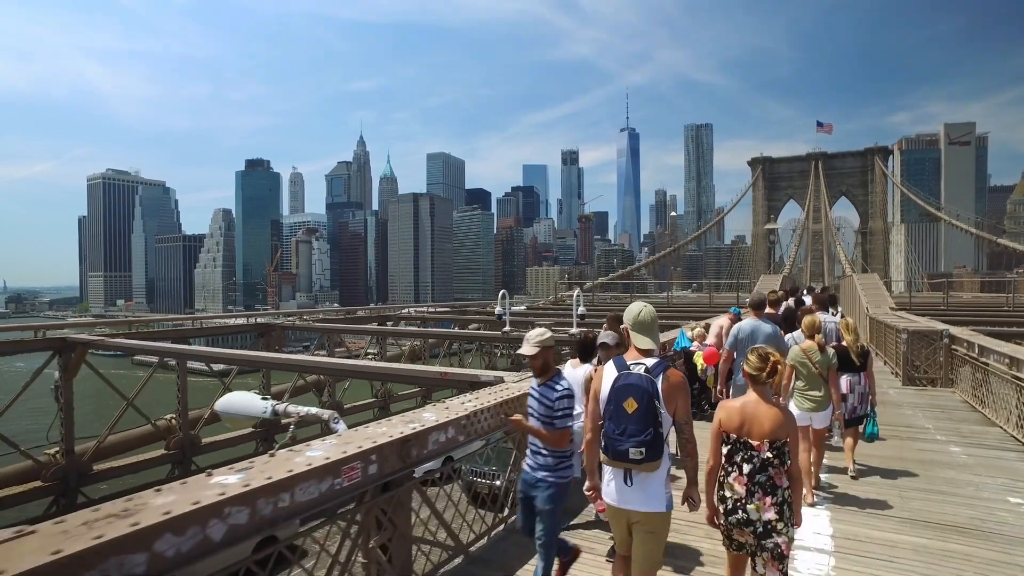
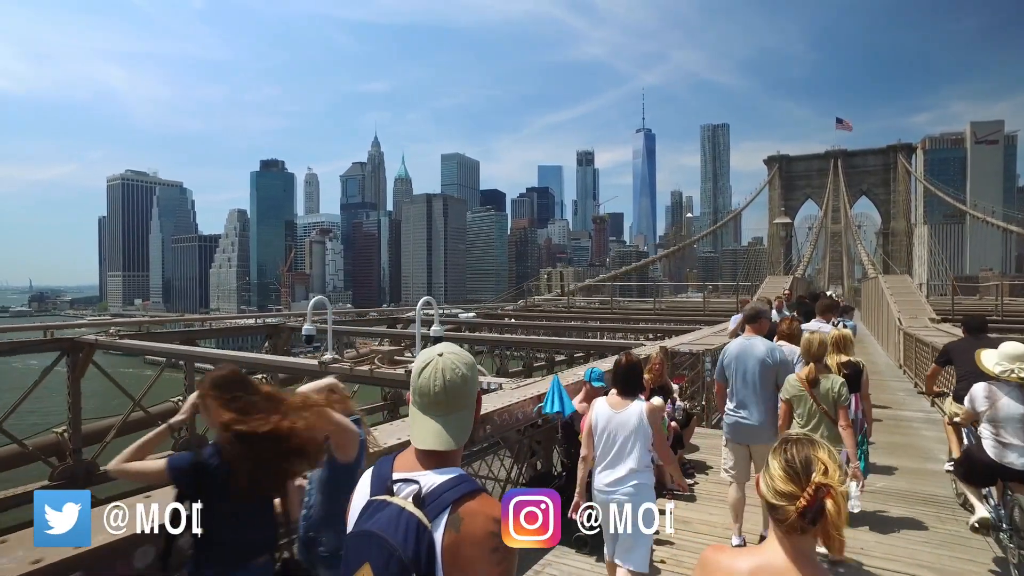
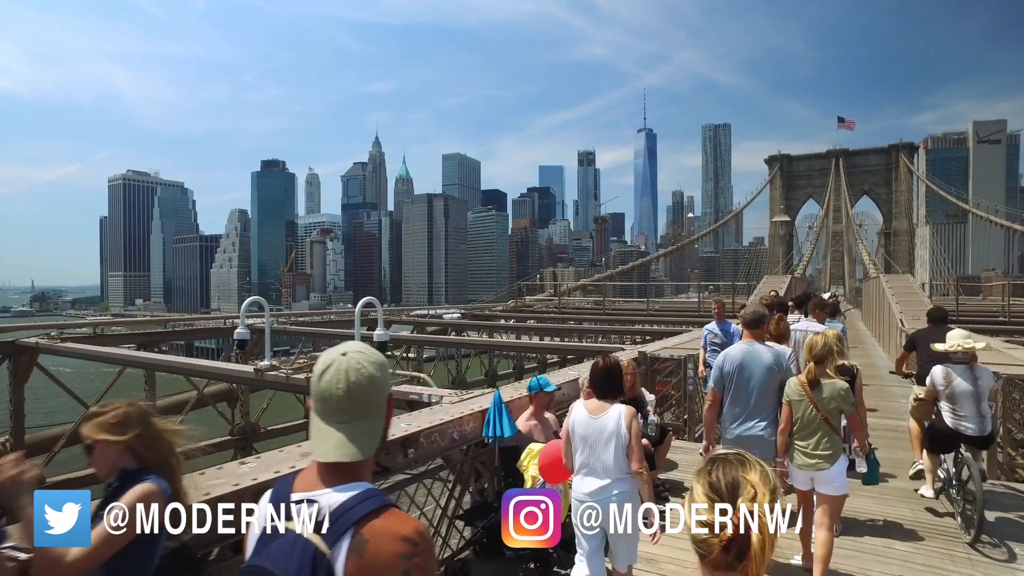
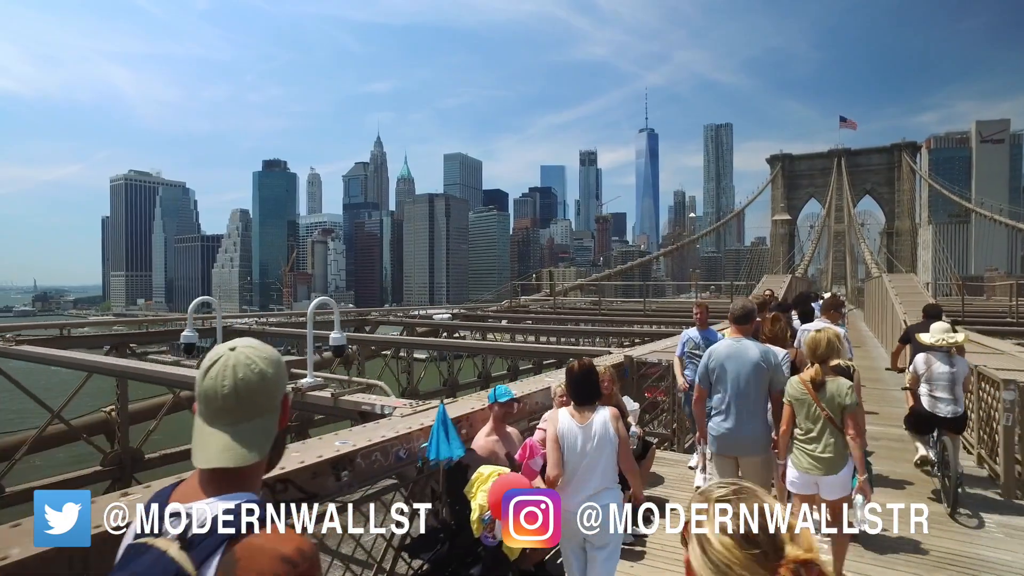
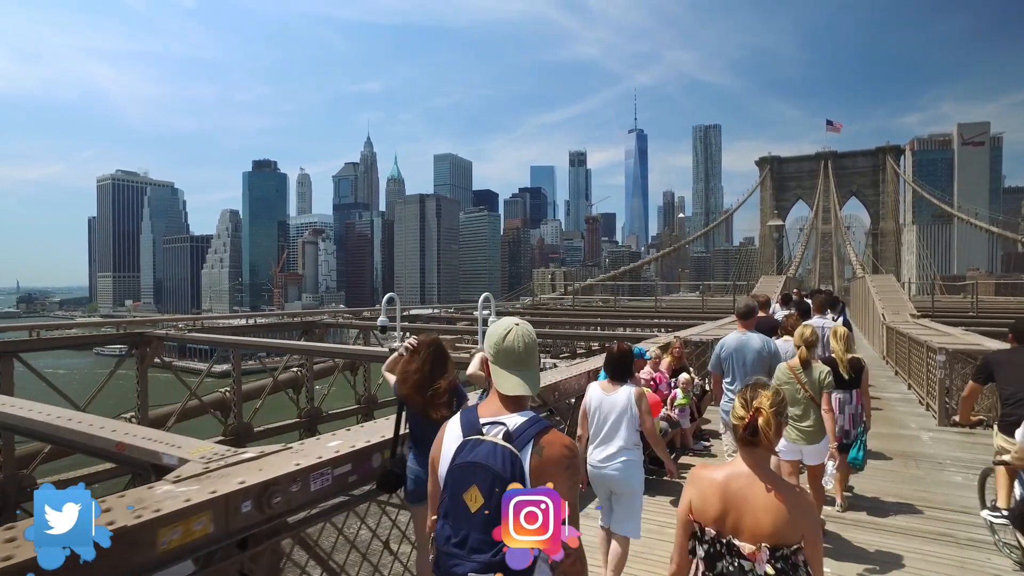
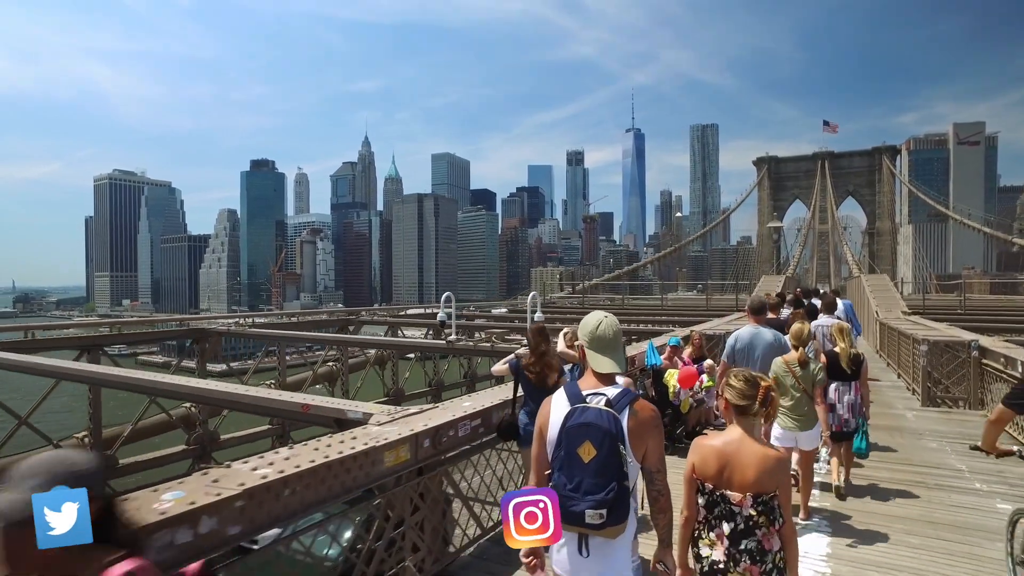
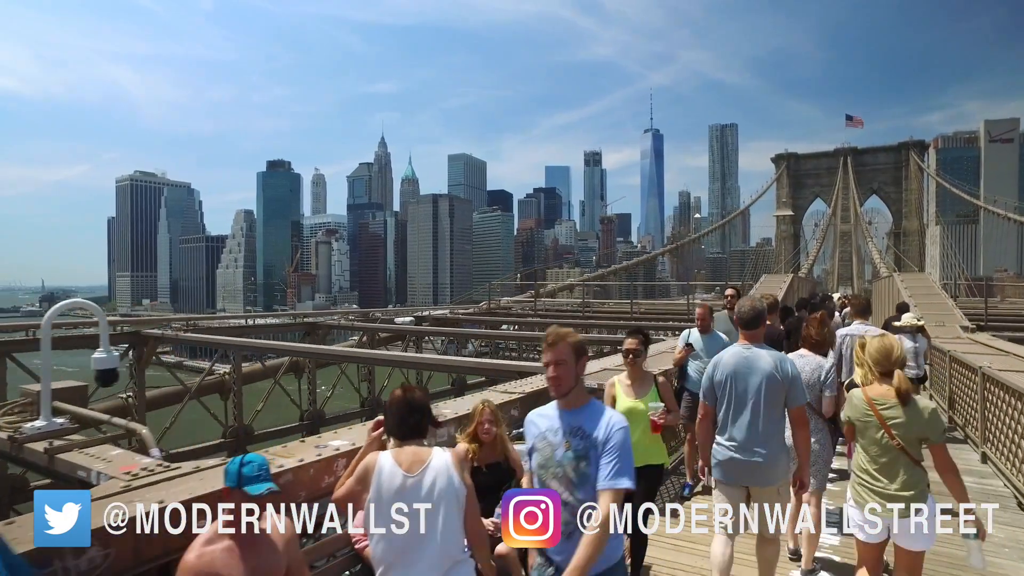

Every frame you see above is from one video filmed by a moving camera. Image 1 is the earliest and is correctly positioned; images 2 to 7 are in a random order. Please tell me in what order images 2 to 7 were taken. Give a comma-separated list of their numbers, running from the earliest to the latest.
6, 5, 2, 3, 4, 7
